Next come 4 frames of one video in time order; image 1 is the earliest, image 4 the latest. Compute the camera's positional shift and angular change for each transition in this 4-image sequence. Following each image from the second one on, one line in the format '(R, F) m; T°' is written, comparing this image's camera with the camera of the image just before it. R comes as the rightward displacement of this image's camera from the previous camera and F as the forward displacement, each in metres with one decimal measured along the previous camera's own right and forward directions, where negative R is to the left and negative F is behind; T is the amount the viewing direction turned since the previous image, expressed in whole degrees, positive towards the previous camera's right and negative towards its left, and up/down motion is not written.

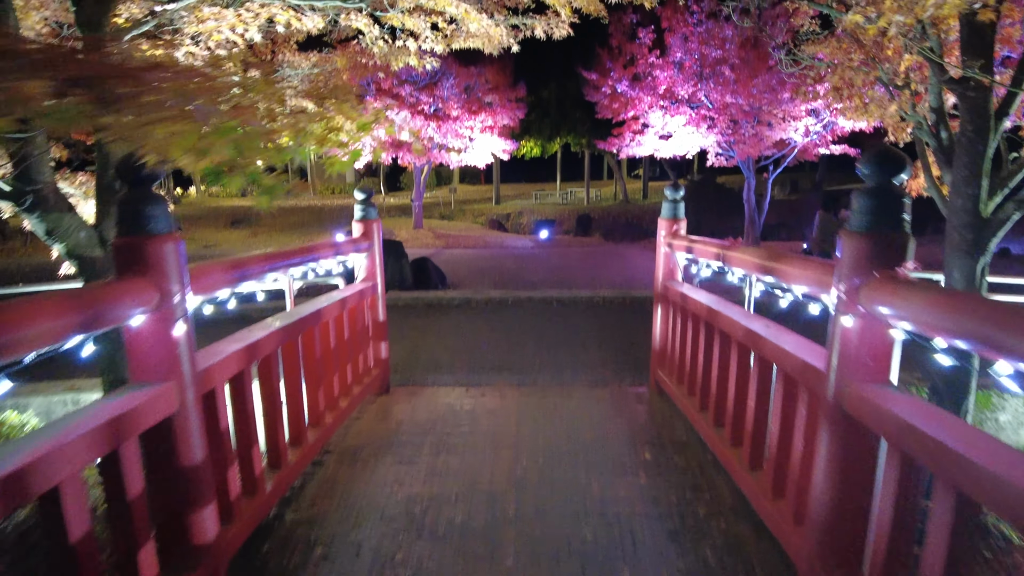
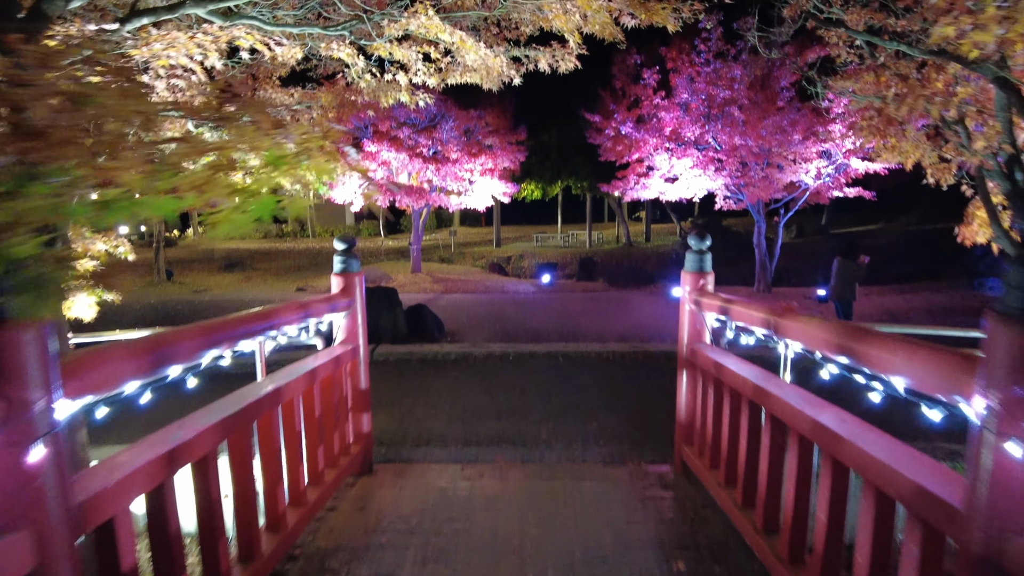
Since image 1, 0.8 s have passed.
(0.0, +0.6) m; 0°
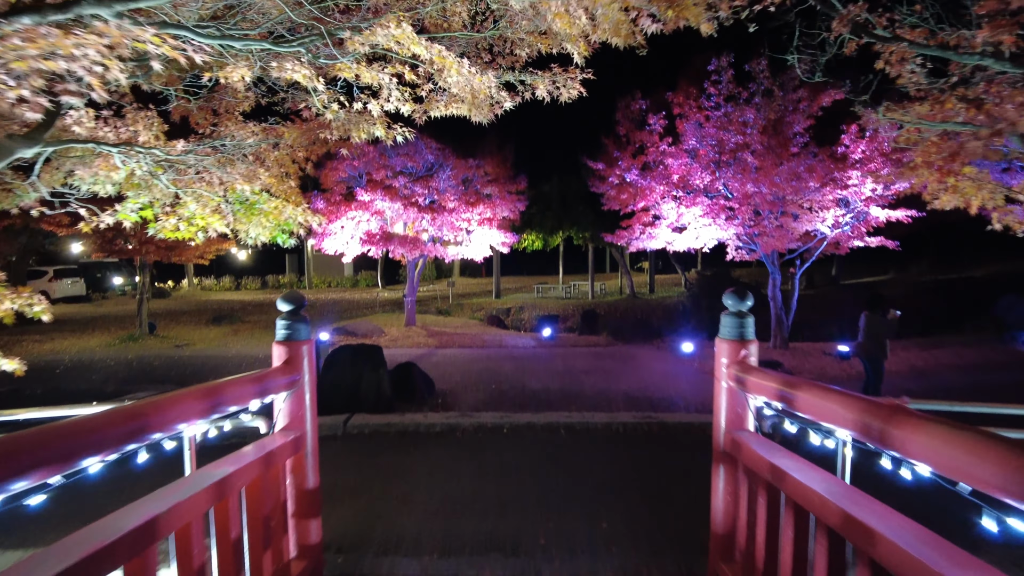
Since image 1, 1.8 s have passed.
(+0.1, +0.8) m; 0°
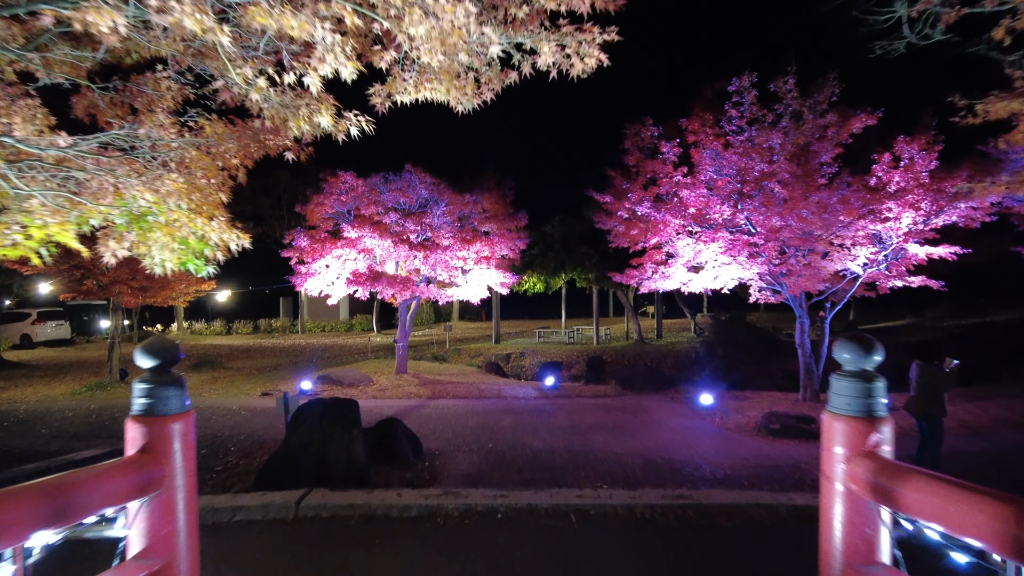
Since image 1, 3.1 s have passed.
(0.0, +1.2) m; 0°
